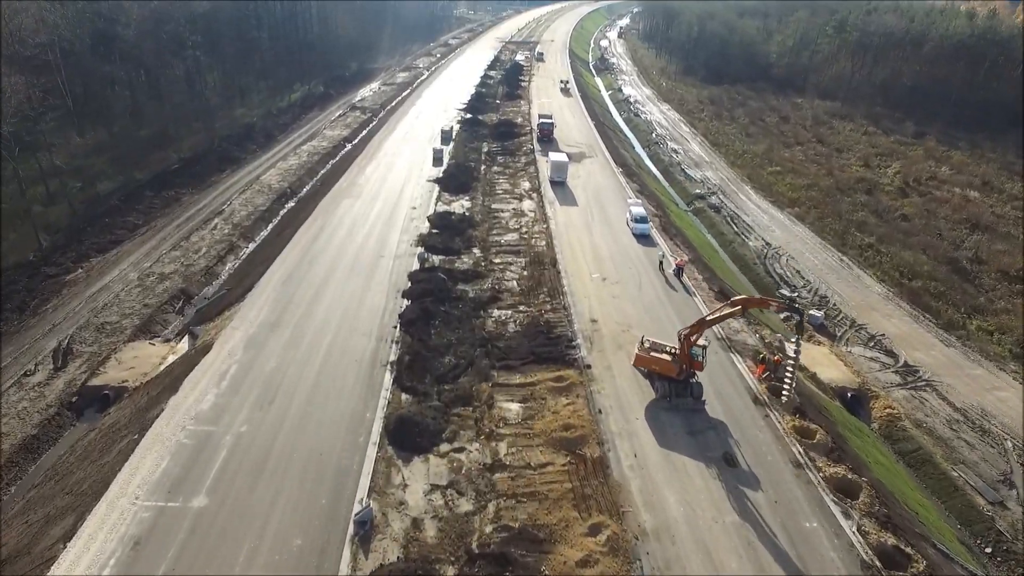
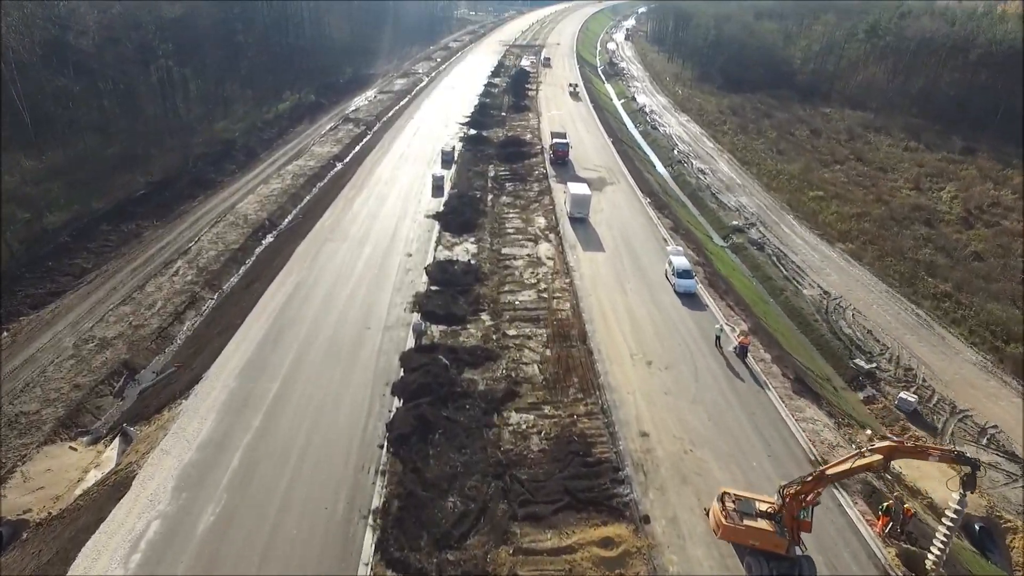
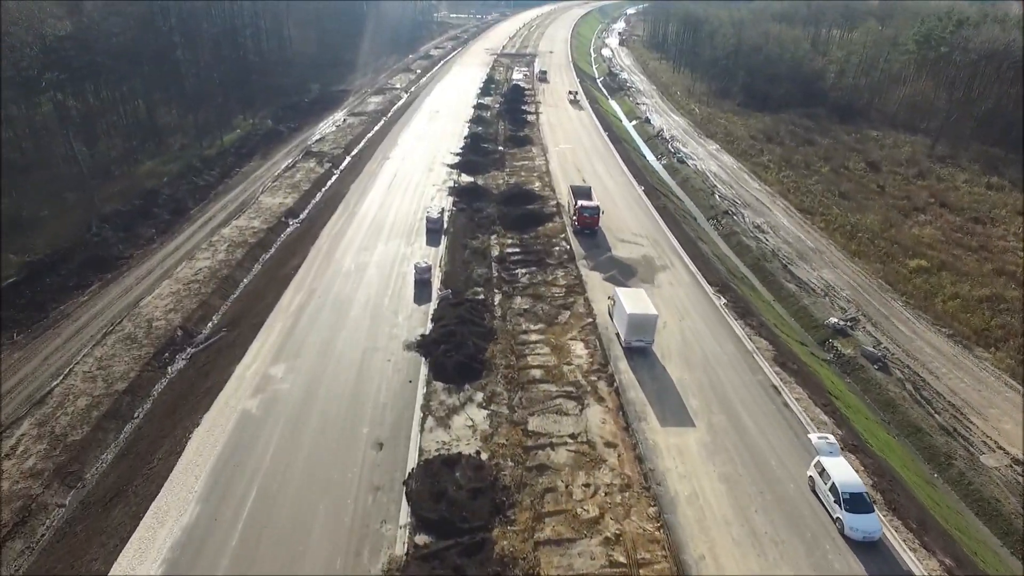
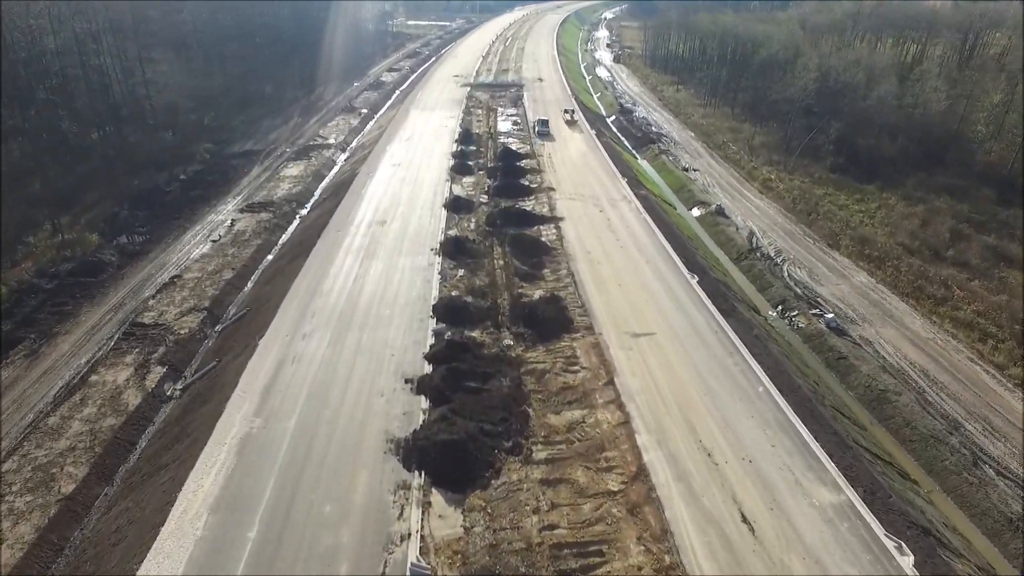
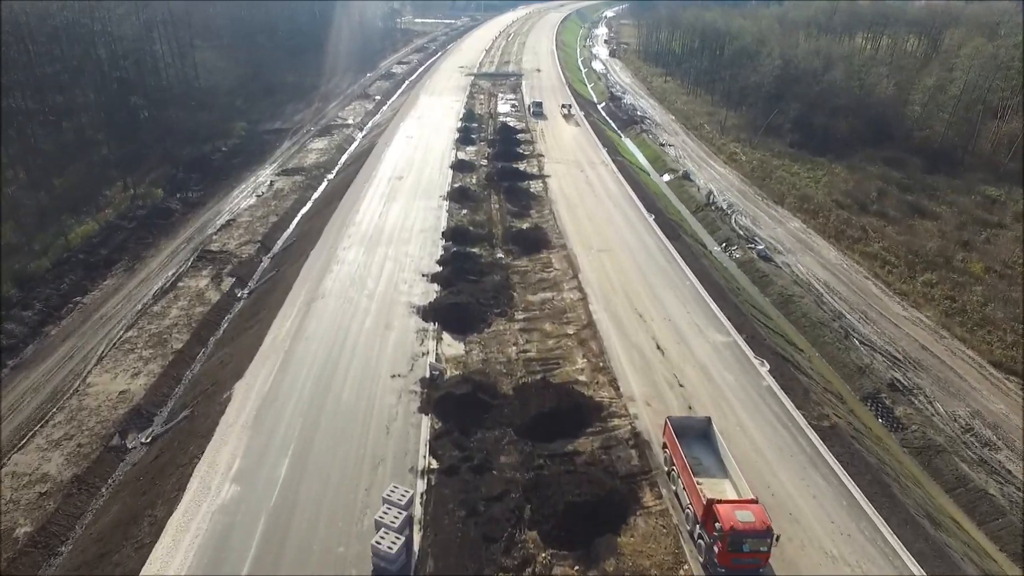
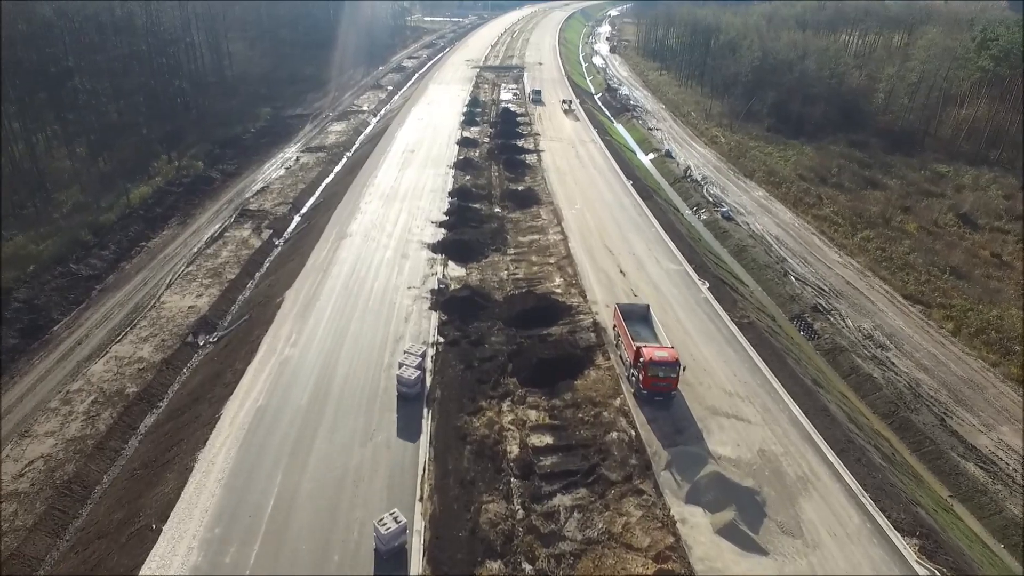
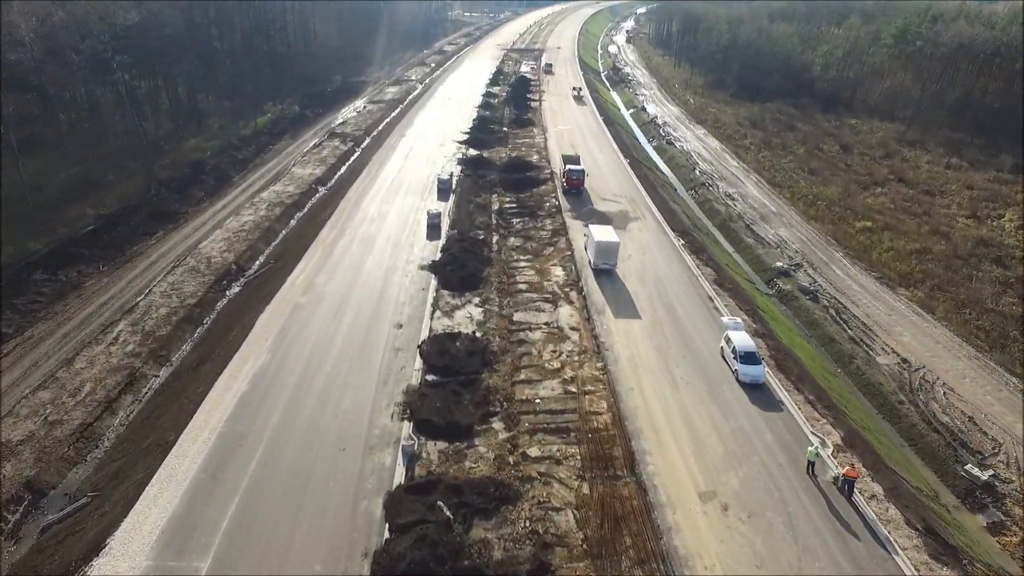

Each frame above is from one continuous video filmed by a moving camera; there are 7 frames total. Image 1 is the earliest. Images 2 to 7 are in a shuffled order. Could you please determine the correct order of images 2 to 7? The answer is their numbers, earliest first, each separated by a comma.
2, 7, 3, 6, 5, 4
